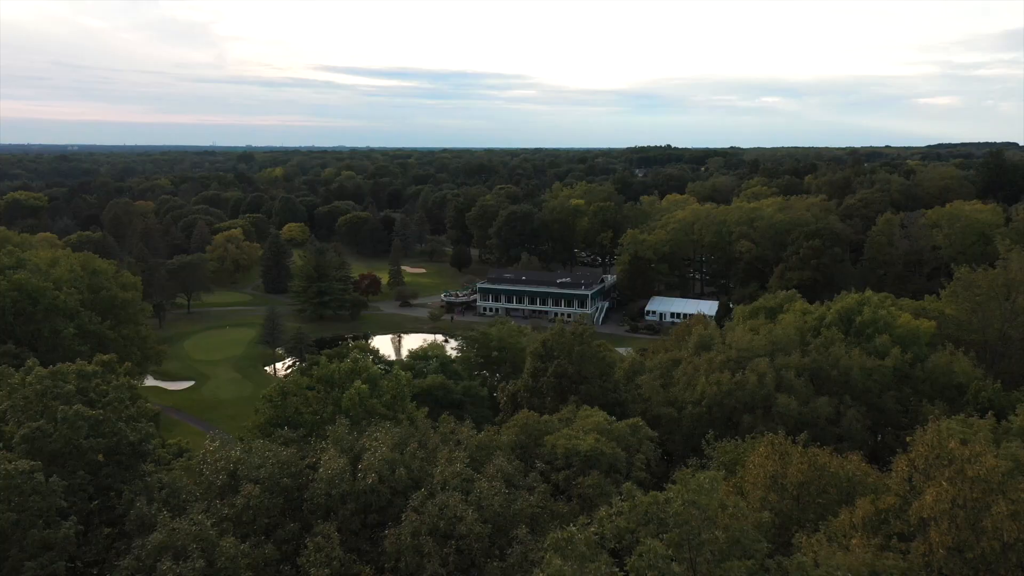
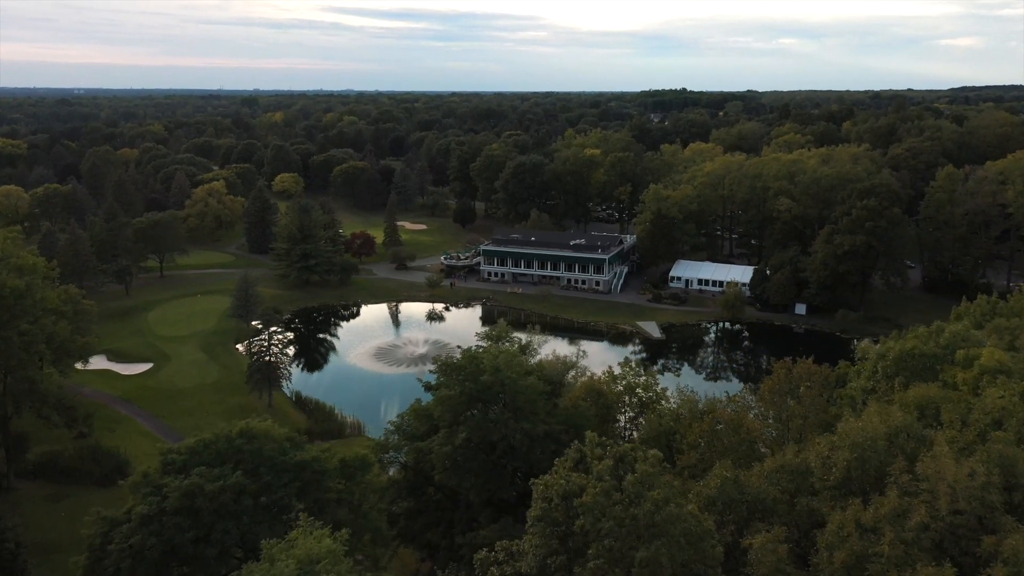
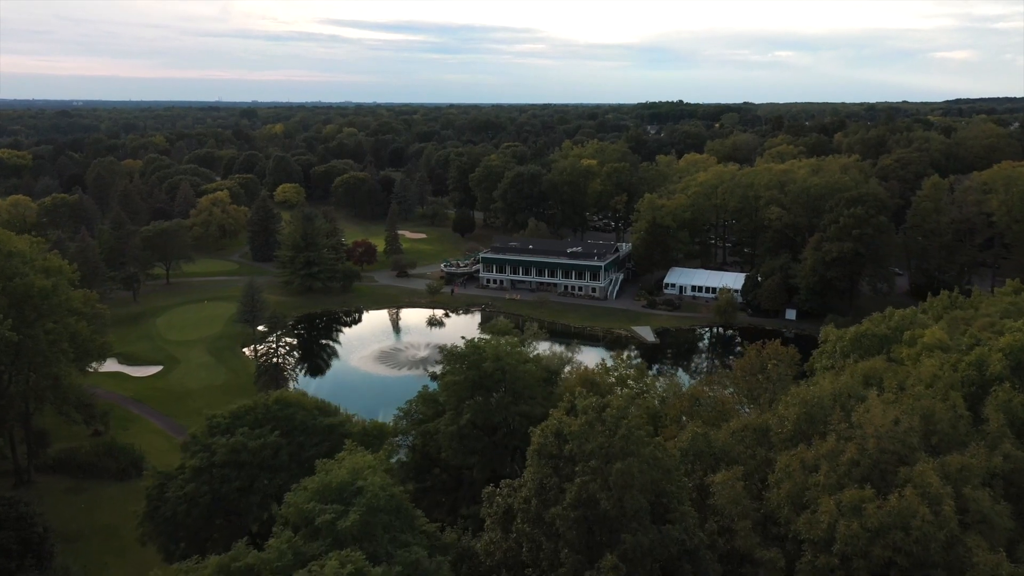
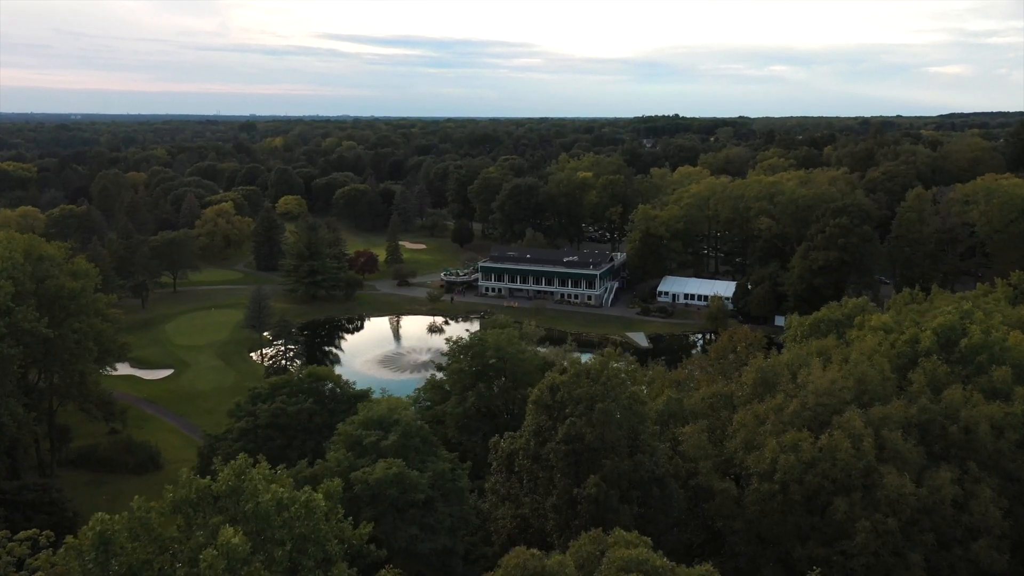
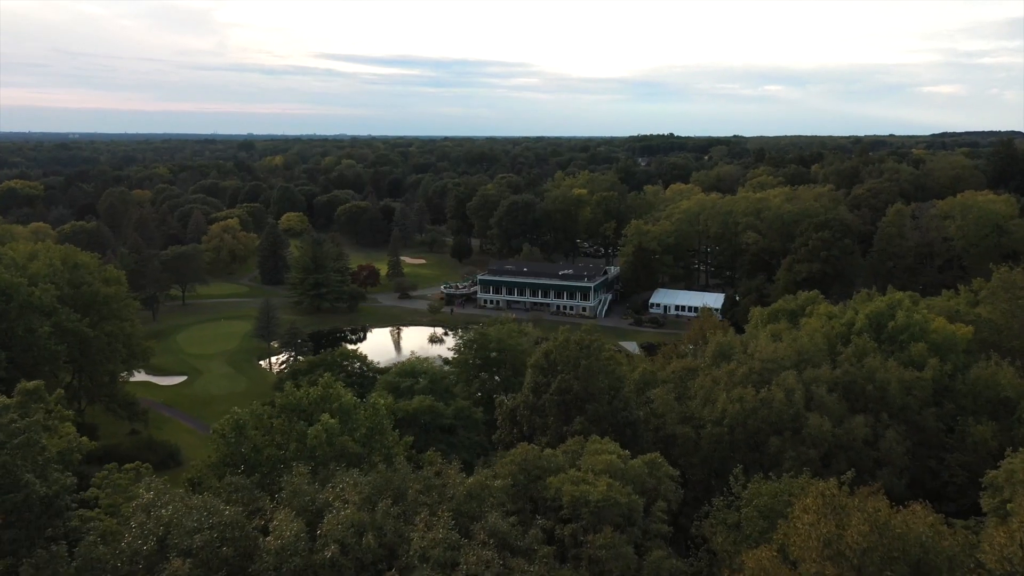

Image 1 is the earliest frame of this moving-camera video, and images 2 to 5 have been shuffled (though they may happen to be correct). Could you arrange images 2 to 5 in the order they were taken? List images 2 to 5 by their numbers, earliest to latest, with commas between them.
5, 4, 3, 2
